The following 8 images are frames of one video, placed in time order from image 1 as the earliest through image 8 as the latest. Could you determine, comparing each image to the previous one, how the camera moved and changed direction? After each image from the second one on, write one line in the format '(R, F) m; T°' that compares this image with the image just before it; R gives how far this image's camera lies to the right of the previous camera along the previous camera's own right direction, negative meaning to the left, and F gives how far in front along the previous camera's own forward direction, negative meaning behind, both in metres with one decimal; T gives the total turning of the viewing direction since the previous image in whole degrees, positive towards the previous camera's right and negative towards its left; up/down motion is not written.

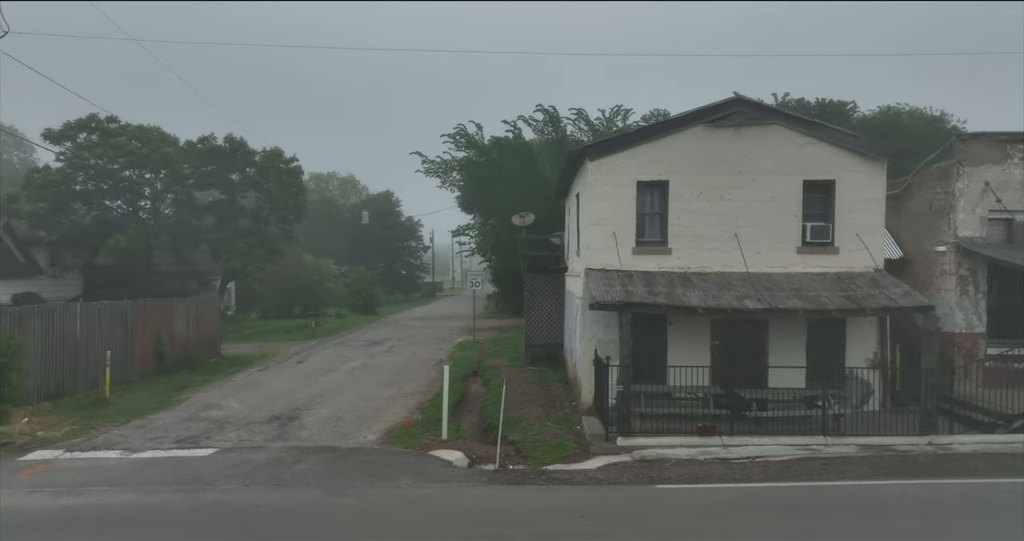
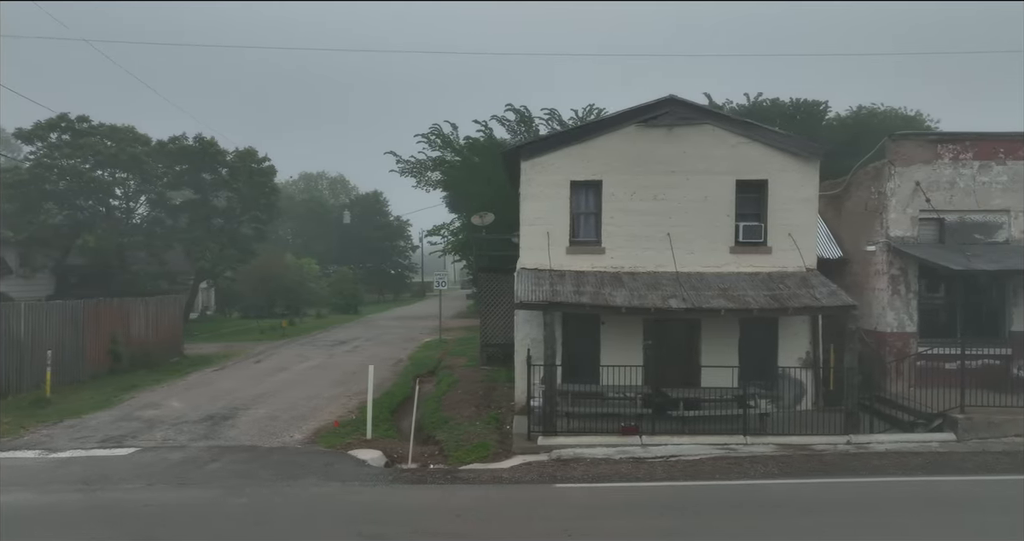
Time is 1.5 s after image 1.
(+1.8, 0.0) m; 0°
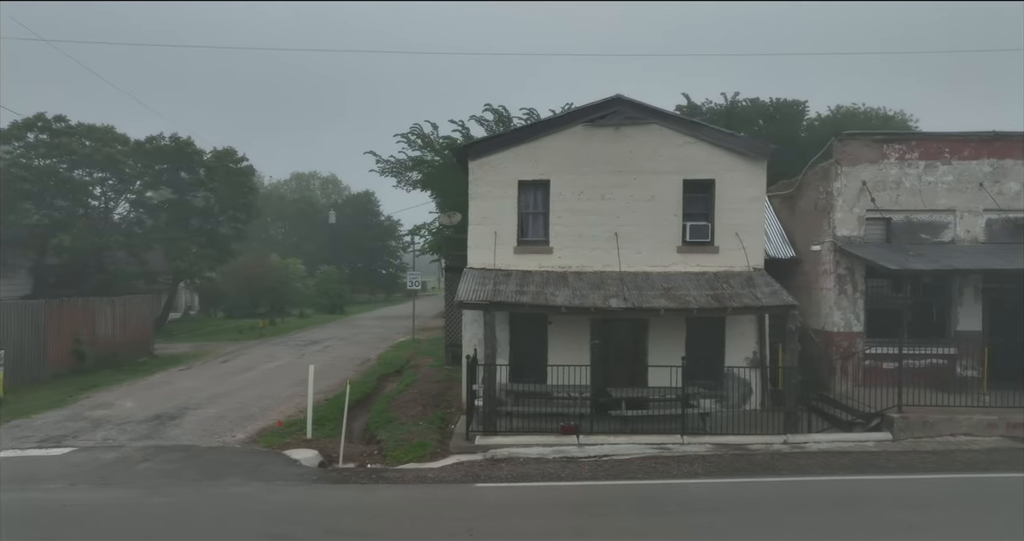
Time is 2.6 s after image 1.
(+1.4, 0.0) m; 0°
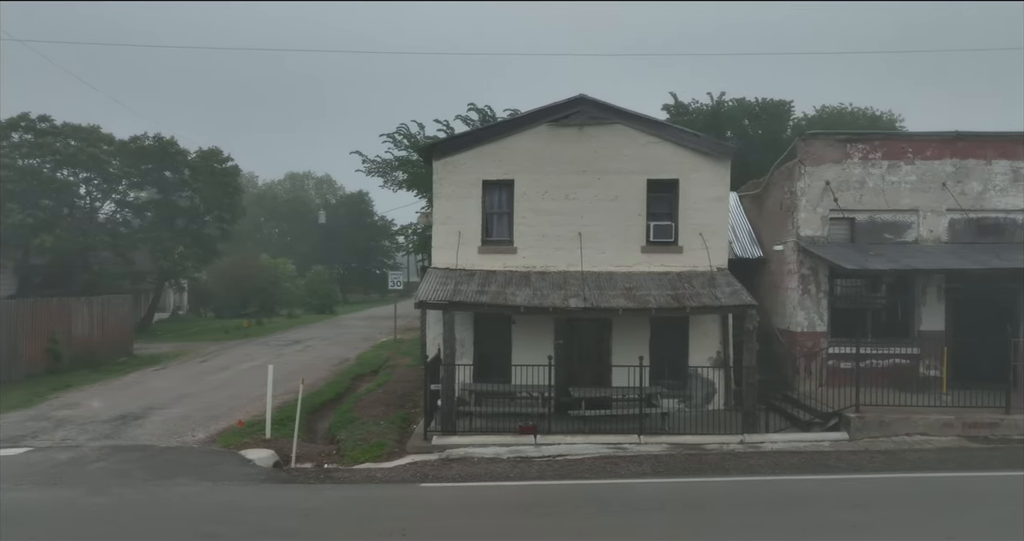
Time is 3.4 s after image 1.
(+1.0, 0.0) m; 0°
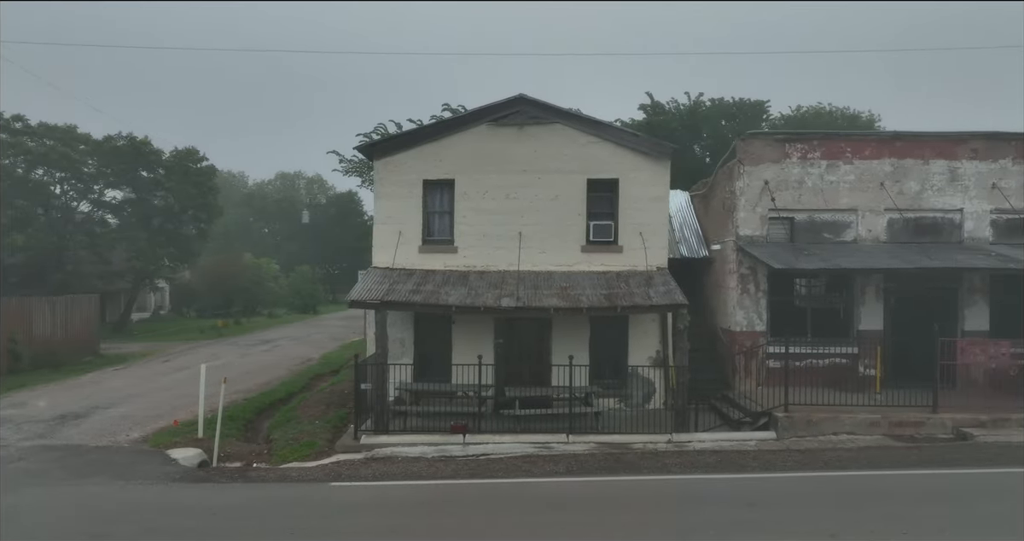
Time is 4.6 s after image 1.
(+1.6, 0.0) m; 0°
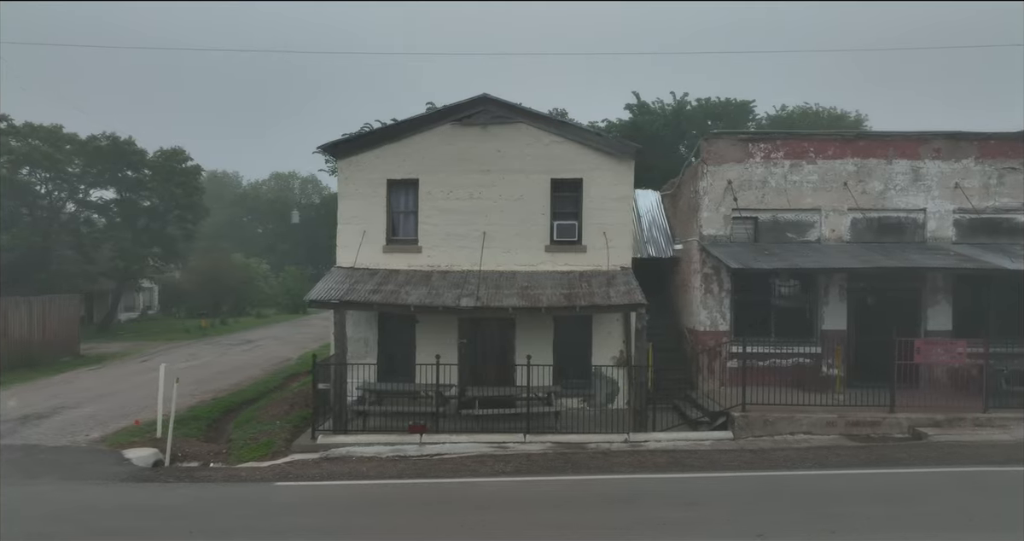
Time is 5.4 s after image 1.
(+1.0, 0.0) m; 0°
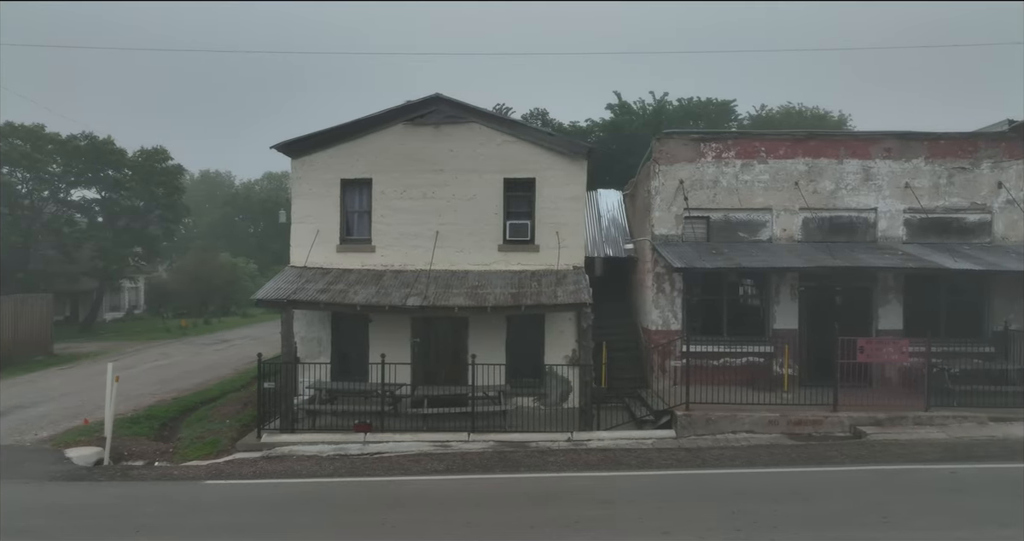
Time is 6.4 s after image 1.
(+1.3, 0.0) m; 0°
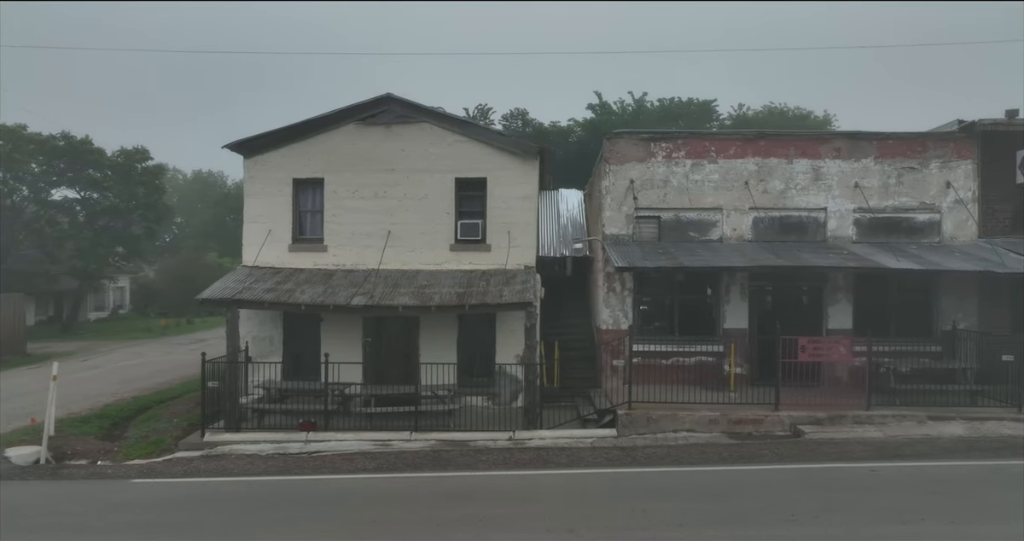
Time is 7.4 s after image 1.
(+1.3, 0.0) m; 0°
